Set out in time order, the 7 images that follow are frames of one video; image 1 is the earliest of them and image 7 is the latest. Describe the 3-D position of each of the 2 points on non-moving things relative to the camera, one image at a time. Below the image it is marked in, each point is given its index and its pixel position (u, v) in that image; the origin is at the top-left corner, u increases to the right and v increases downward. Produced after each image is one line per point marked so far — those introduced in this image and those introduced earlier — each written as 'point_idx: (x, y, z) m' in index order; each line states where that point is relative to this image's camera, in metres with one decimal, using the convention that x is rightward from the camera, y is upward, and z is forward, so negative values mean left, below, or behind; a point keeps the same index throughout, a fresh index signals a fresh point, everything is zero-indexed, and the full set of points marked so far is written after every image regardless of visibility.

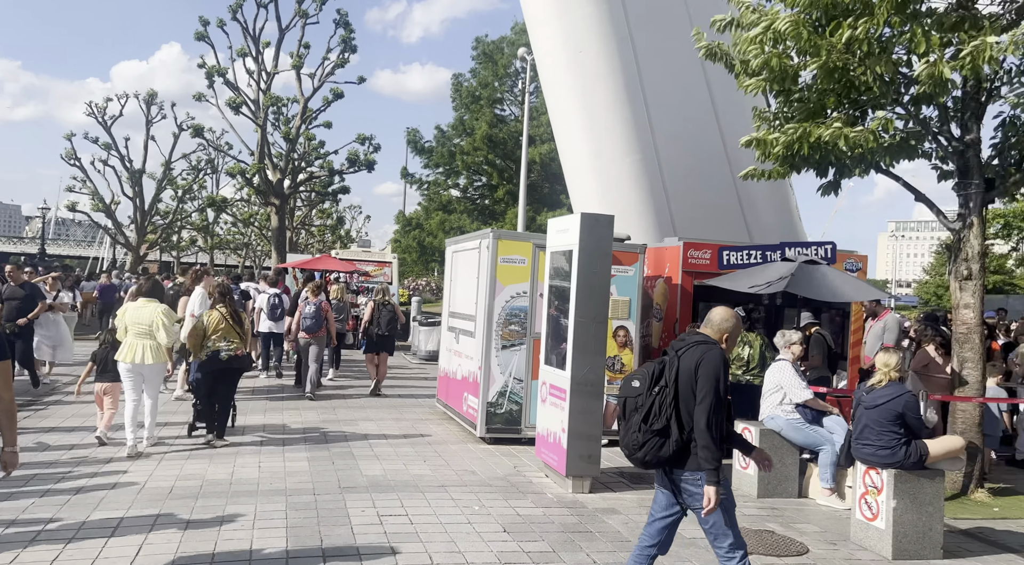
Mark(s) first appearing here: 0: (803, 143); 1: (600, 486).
0: (+3.2, +1.5, +8.7) m
1: (+0.8, -1.9, +7.5) m
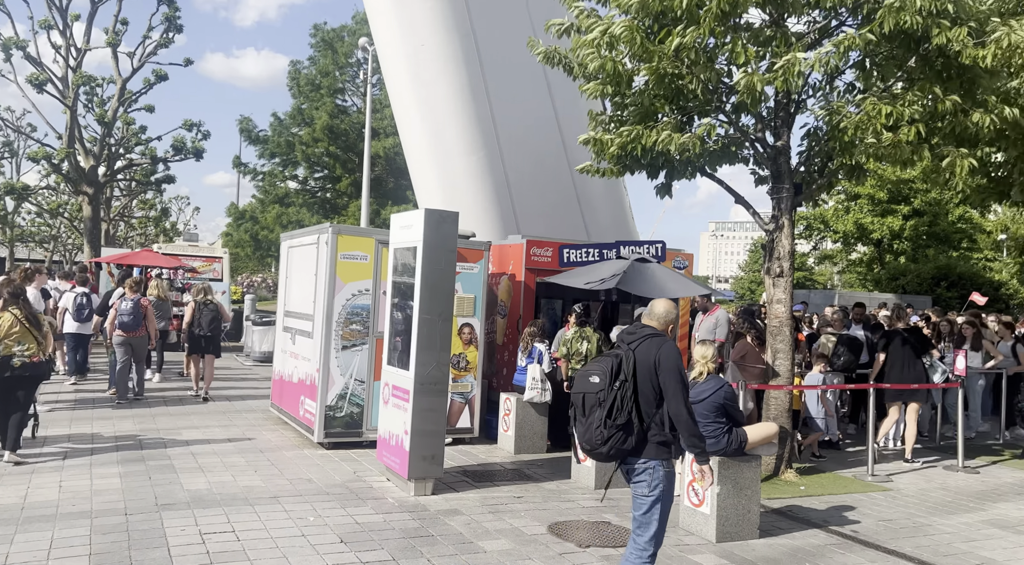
0: (+1.4, +1.5, +9.0) m
1: (-0.6, -1.9, +7.4) m
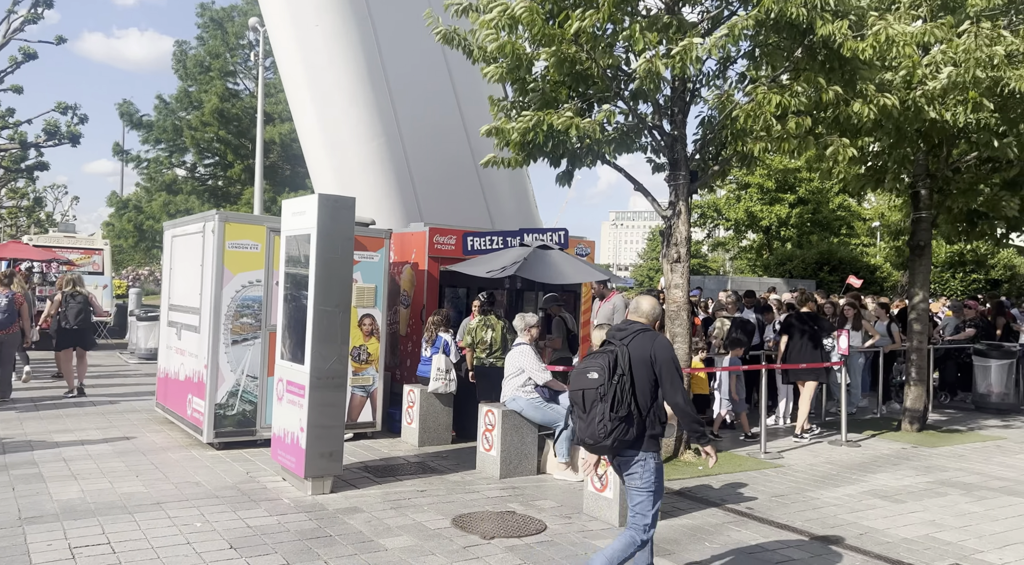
0: (+0.3, +1.7, +9.0) m
1: (-1.5, -1.8, +7.1) m
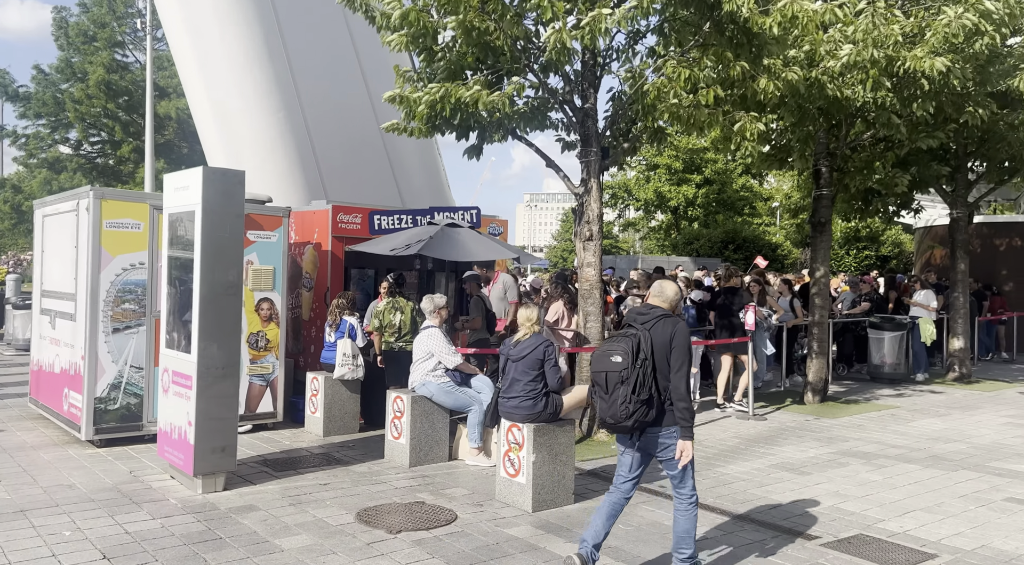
0: (-0.7, +1.9, +8.6) m
1: (-2.3, -1.6, +6.6) m
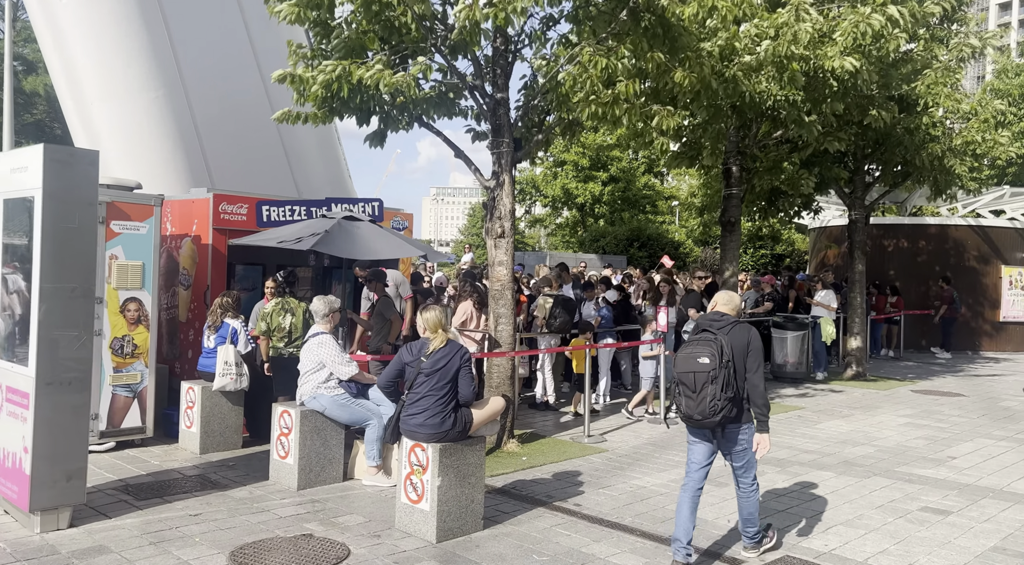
0: (-1.6, +1.9, +7.8) m
1: (-3.0, -1.6, +5.7) m
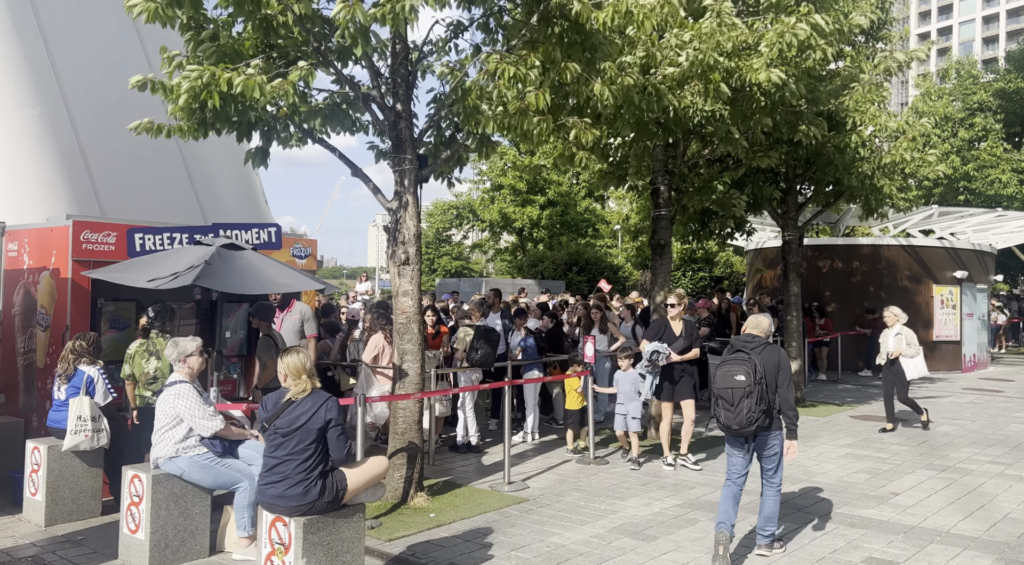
0: (-2.5, +1.6, +6.8) m
1: (-3.7, -1.9, +4.5) m
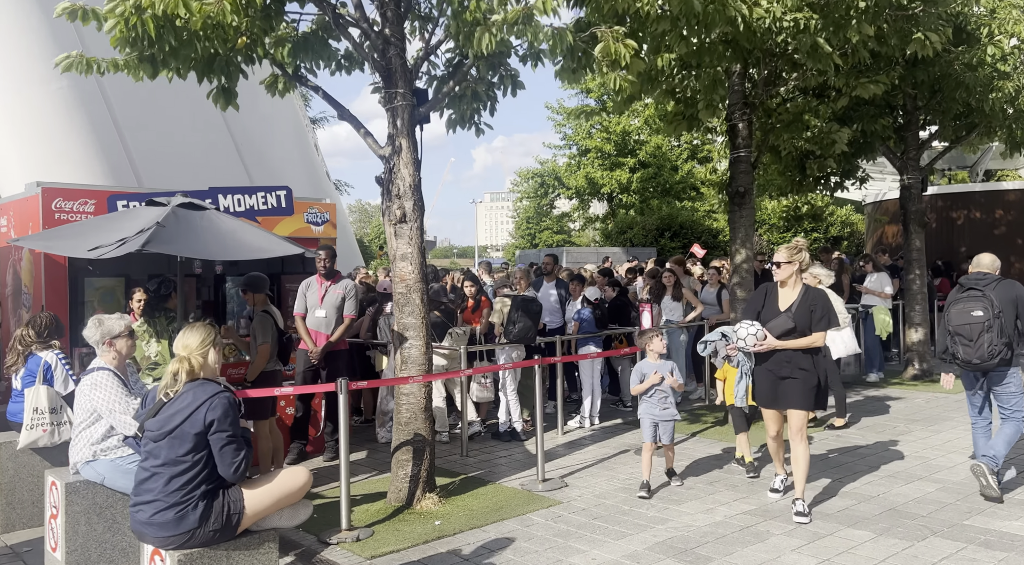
0: (-2.5, +1.8, +5.7) m
1: (-3.9, -1.8, +3.7) m
